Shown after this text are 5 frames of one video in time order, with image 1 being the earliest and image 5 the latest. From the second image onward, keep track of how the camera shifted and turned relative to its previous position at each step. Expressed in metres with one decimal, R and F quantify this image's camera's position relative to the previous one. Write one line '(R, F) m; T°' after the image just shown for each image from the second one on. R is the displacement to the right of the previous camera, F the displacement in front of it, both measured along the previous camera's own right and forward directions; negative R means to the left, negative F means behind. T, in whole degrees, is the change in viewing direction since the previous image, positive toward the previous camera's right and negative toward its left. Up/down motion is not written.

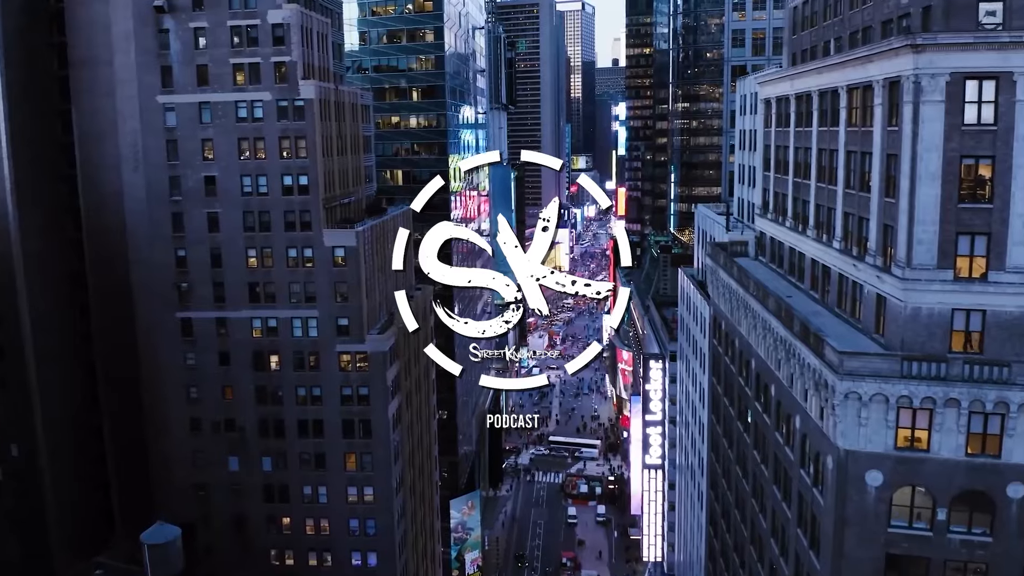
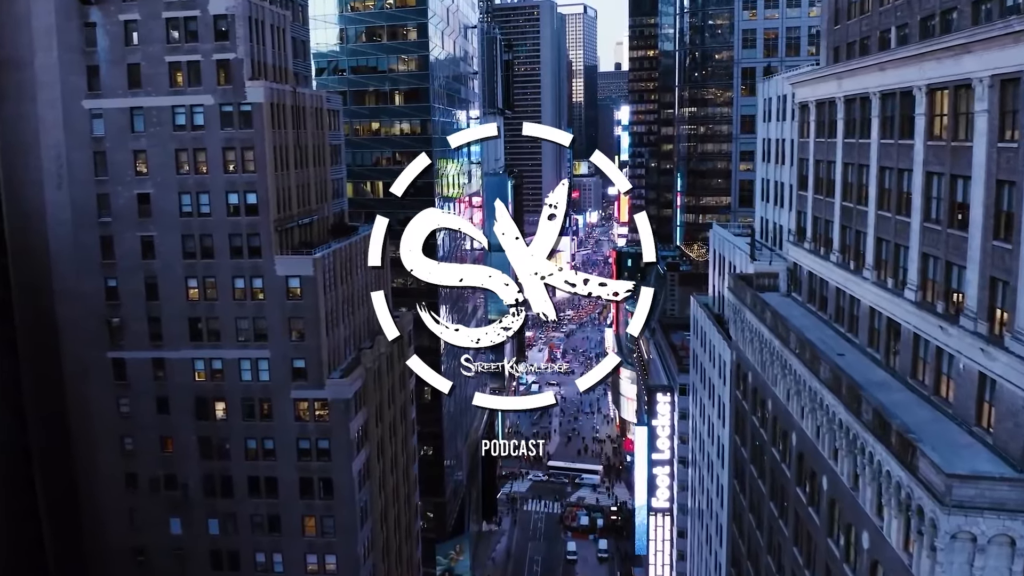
(+1.3, +10.6) m; 0°
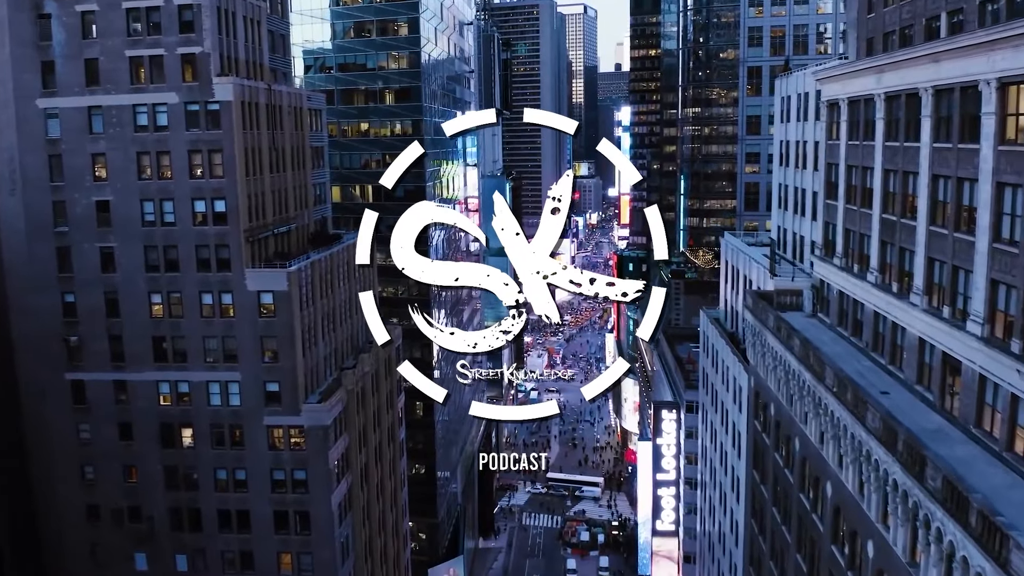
(+0.4, +5.4) m; 0°
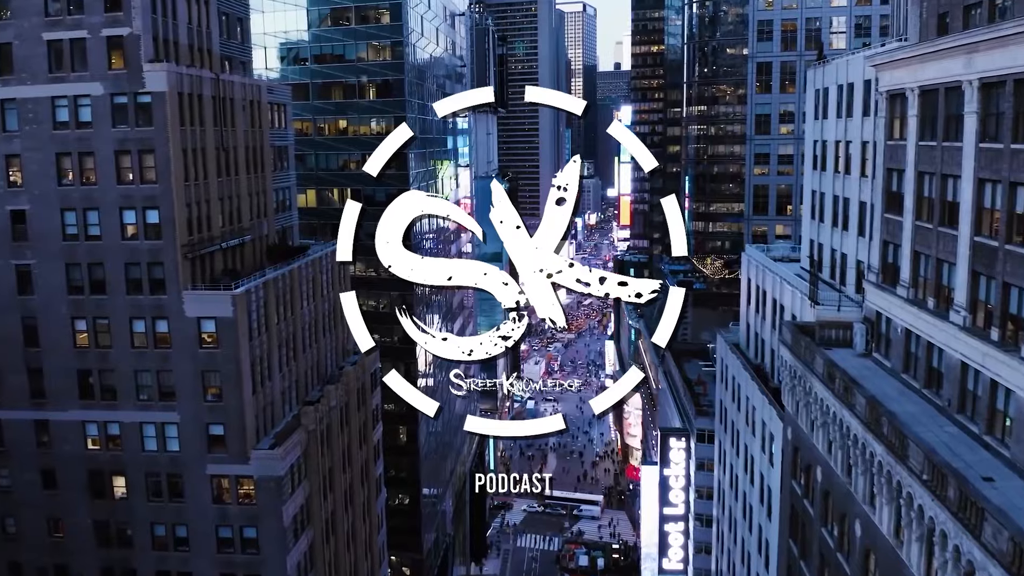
(+0.6, +8.5) m; 0°
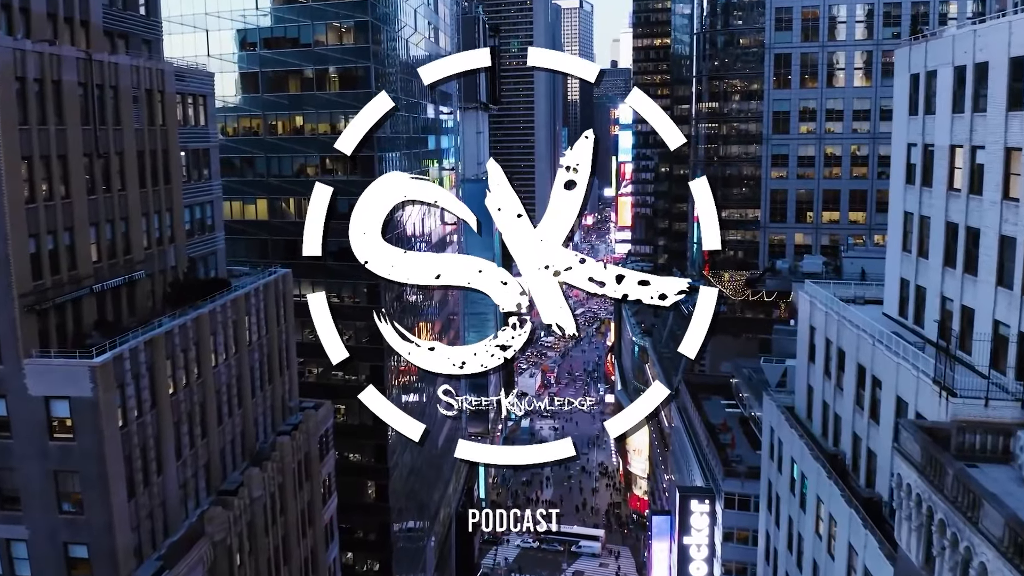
(+0.6, +13.4) m; 0°
